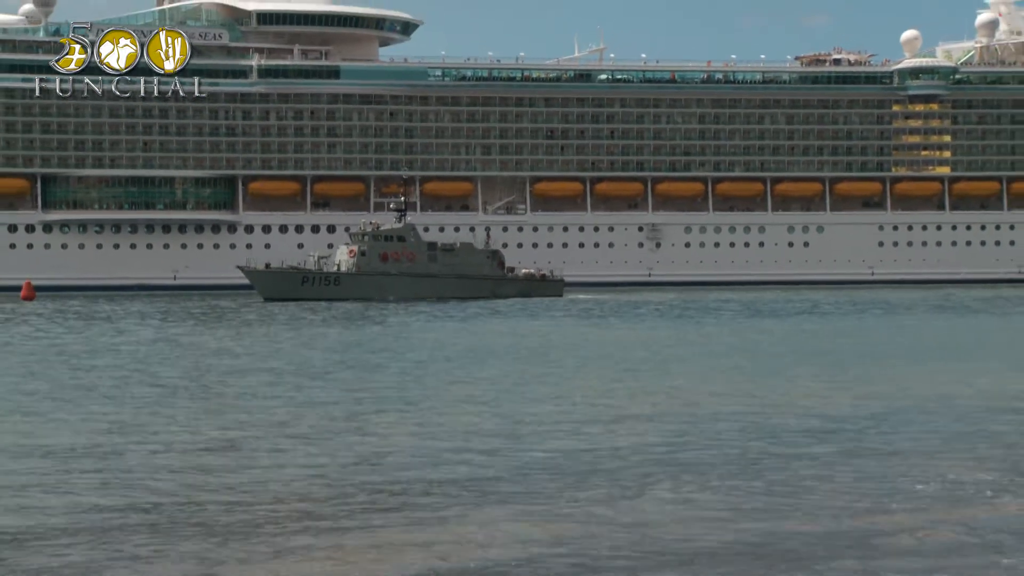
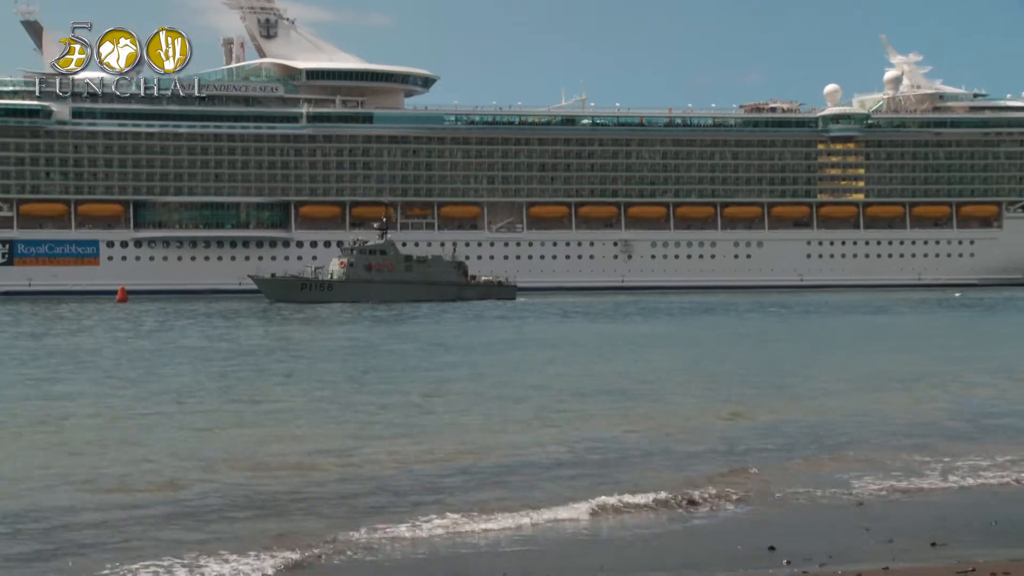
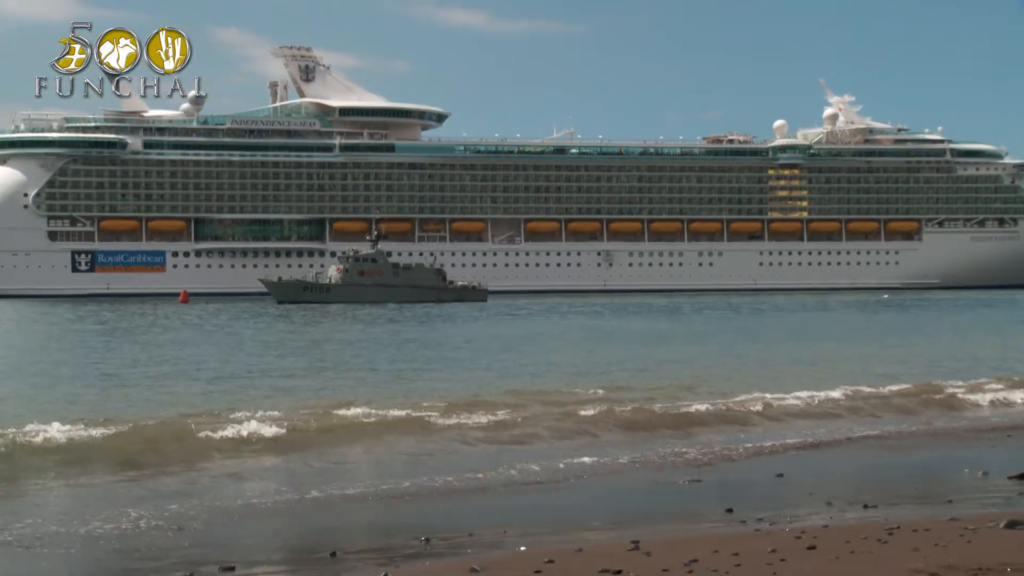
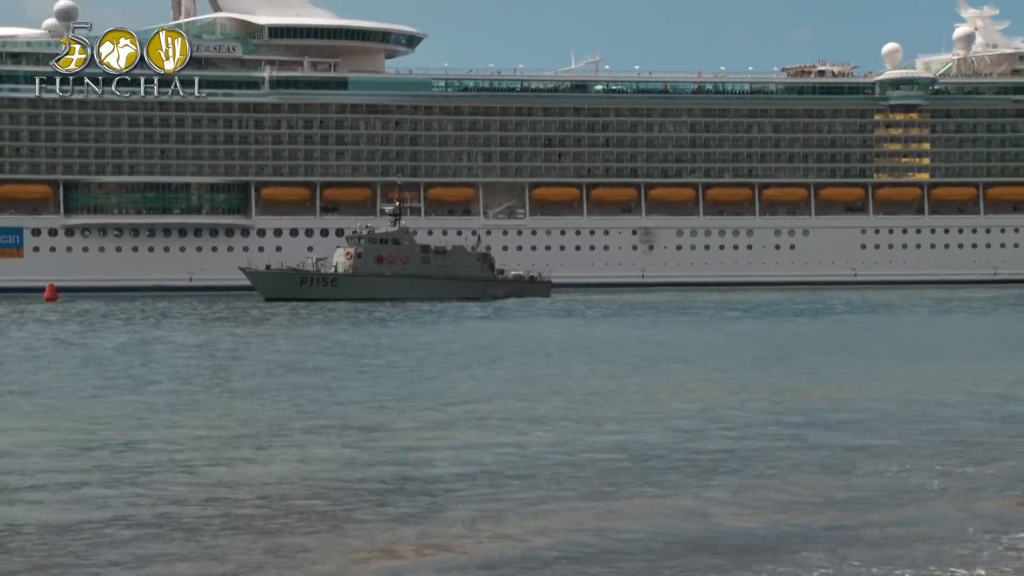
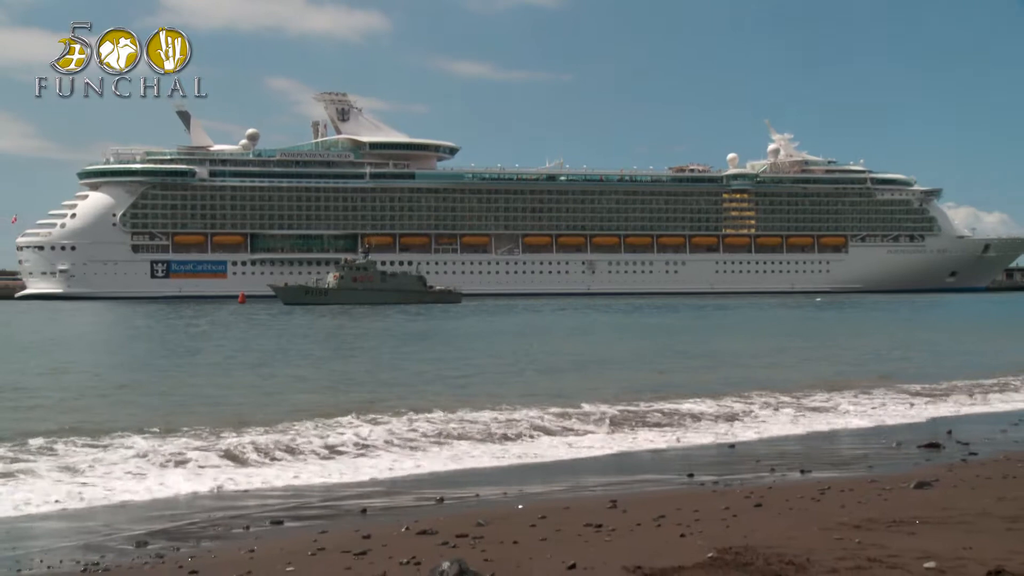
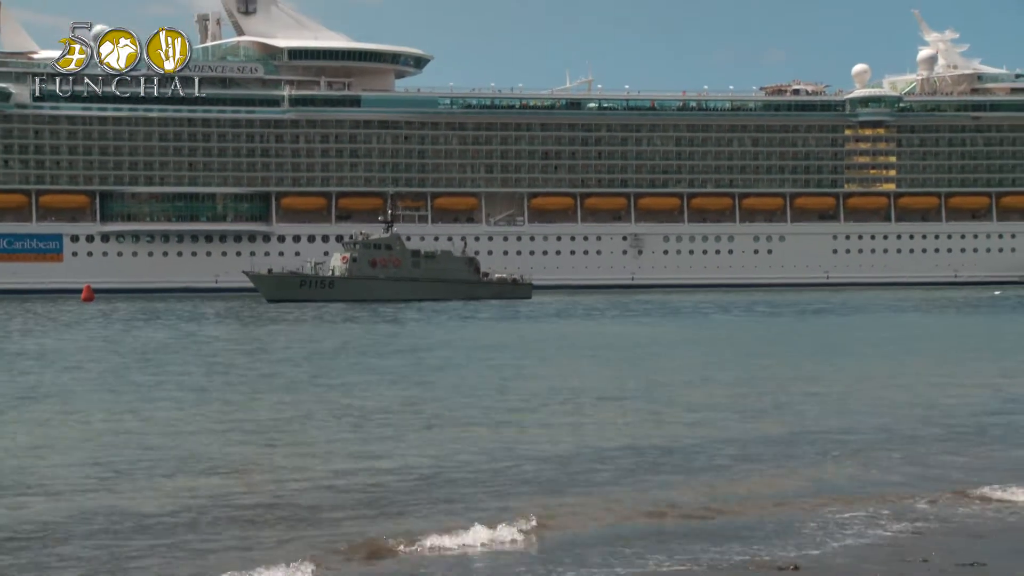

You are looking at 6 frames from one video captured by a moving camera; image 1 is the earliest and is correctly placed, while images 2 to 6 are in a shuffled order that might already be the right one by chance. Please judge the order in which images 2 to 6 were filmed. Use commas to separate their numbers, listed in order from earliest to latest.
4, 6, 2, 3, 5
